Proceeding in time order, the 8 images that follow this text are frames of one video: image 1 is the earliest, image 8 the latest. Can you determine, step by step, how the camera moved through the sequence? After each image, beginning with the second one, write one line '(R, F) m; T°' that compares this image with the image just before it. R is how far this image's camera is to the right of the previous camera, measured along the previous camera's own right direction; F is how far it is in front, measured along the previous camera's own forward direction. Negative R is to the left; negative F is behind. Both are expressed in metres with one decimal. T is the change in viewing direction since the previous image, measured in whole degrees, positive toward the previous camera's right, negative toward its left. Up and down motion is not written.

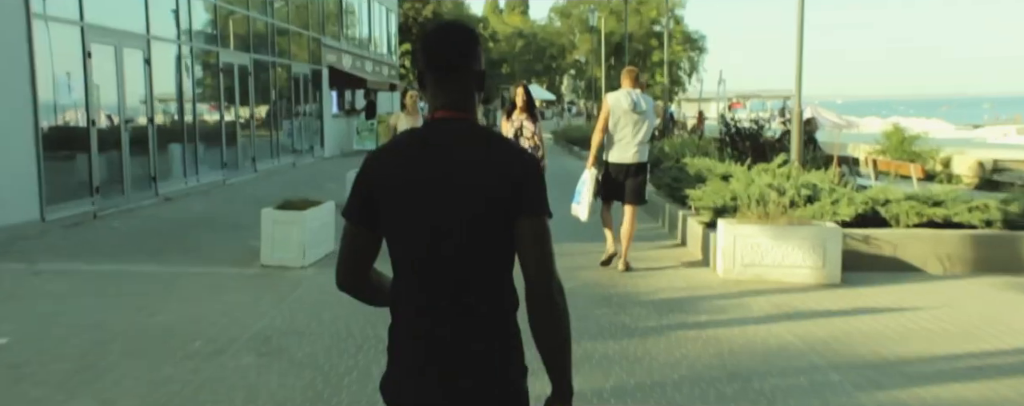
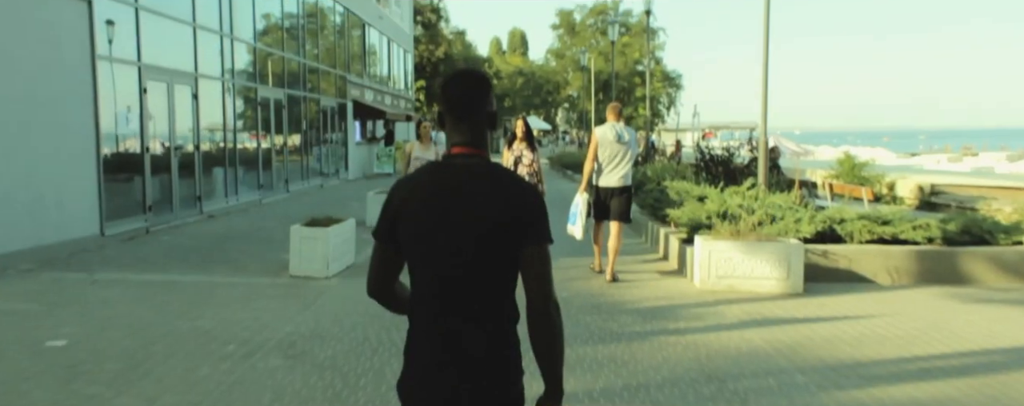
(-0.6, -1.0) m; +3°
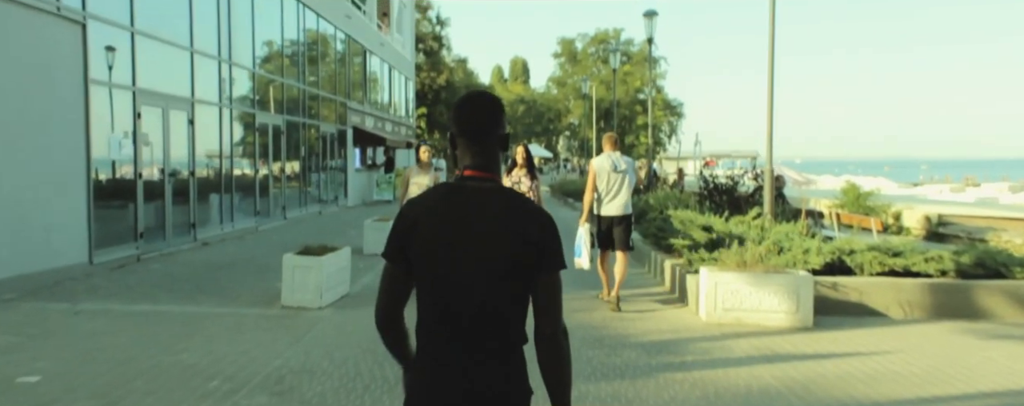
(0.0, +0.2) m; 0°
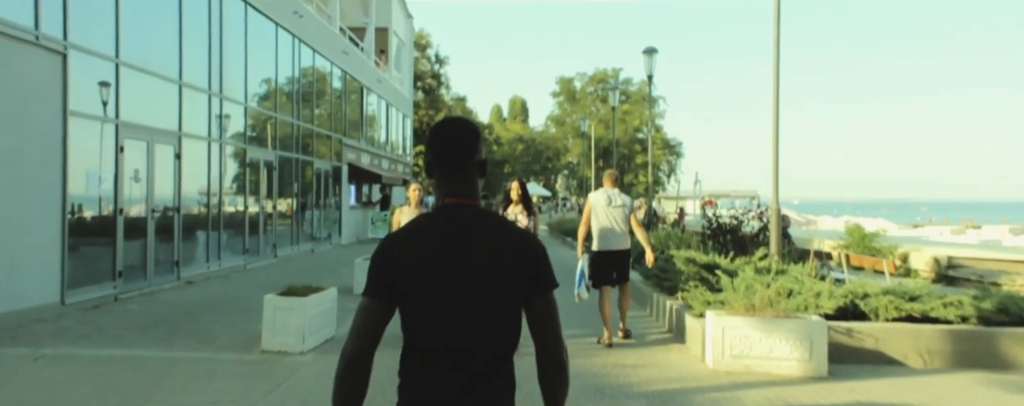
(0.0, +0.4) m; 0°
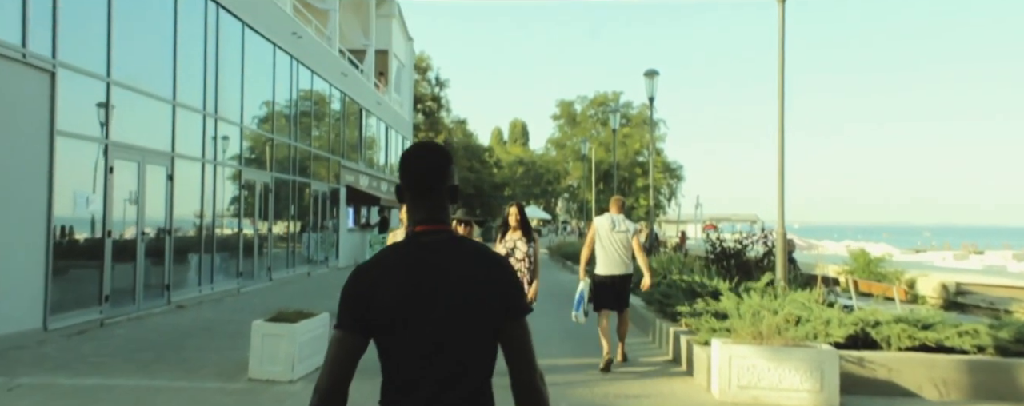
(0.0, +0.3) m; 0°
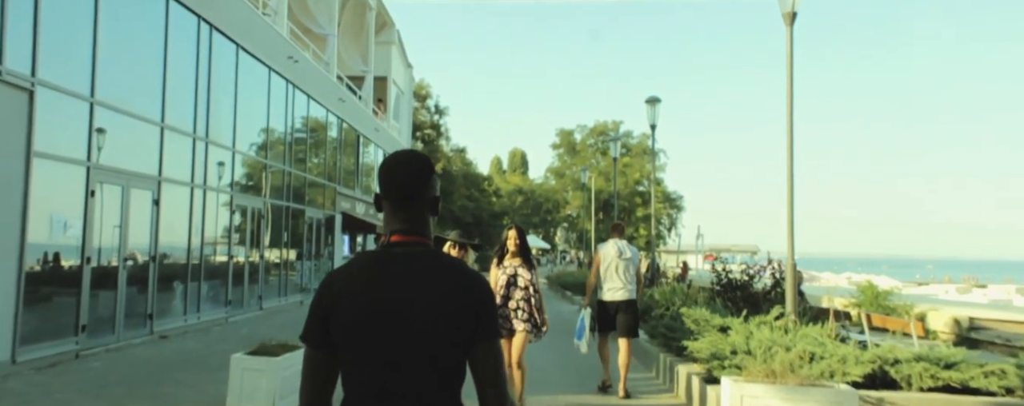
(0.0, +0.4) m; 0°
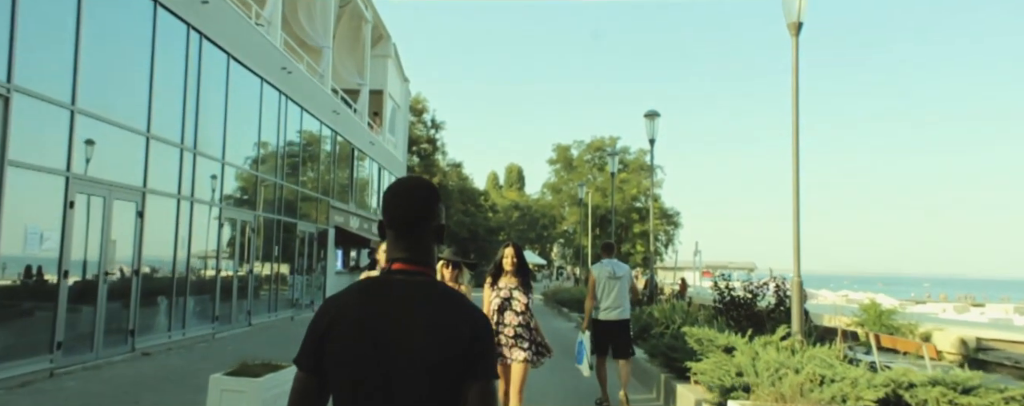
(0.0, +0.4) m; 0°
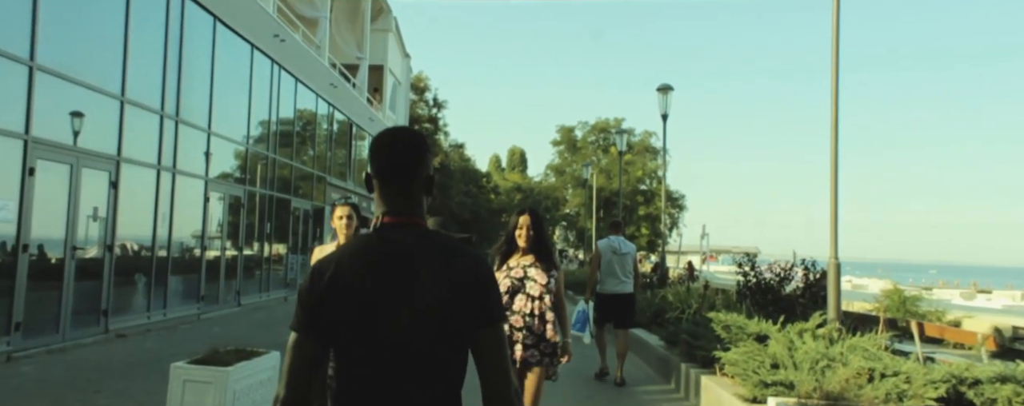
(-0.1, +0.9) m; 0°
